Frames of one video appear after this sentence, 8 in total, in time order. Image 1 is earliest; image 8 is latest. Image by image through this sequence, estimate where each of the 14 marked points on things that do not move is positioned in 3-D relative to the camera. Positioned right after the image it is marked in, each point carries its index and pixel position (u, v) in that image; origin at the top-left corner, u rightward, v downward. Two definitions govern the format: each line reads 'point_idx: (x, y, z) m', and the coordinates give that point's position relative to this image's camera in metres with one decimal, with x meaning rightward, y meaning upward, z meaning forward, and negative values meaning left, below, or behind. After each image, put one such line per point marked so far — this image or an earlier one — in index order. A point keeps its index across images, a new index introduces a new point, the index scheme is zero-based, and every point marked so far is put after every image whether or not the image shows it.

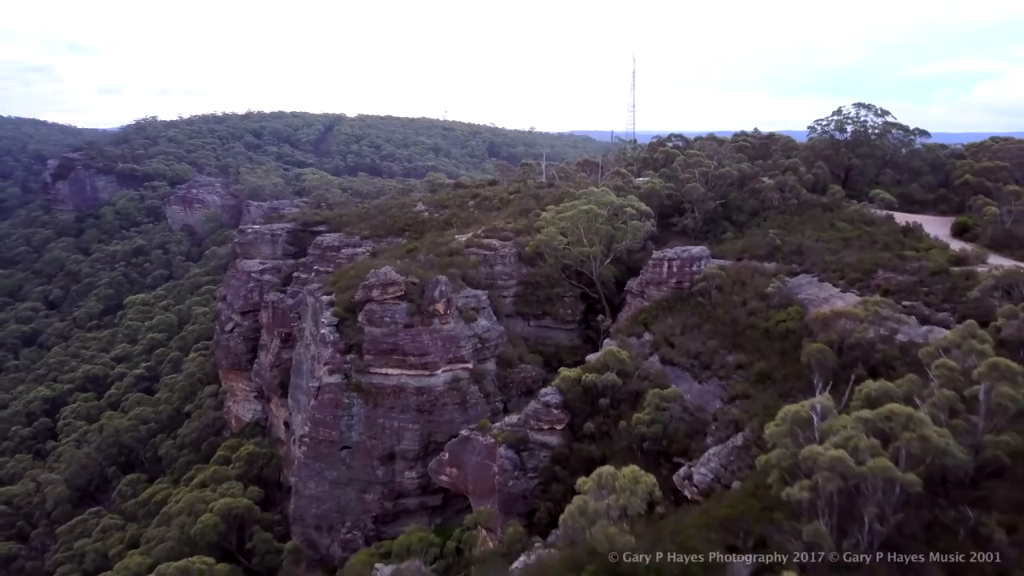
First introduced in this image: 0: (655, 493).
0: (+1.9, -2.7, +11.9) m
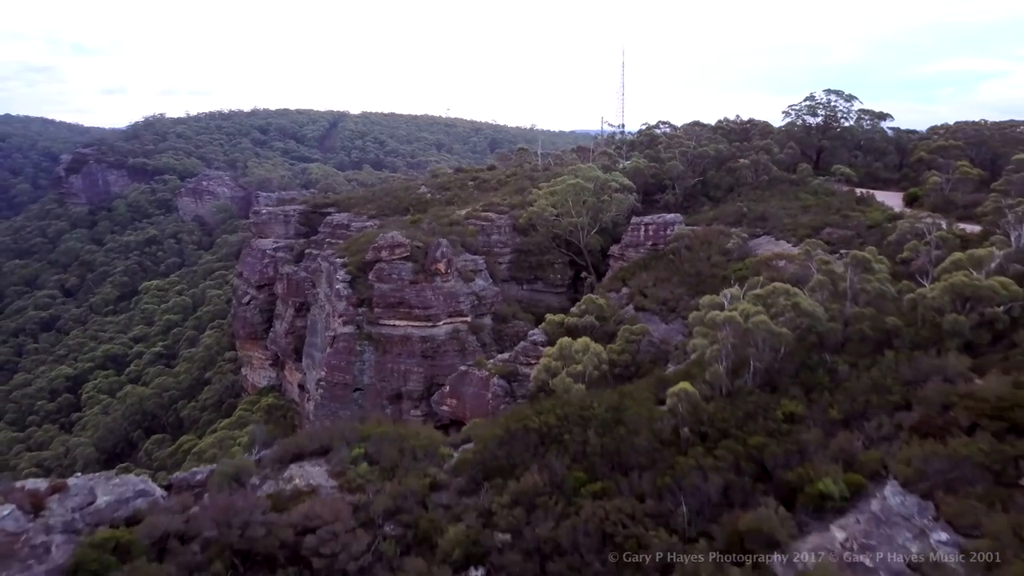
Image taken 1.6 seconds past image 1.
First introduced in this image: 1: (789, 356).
0: (+1.6, -1.2, +15.4) m
1: (+4.5, -0.9, +13.2) m
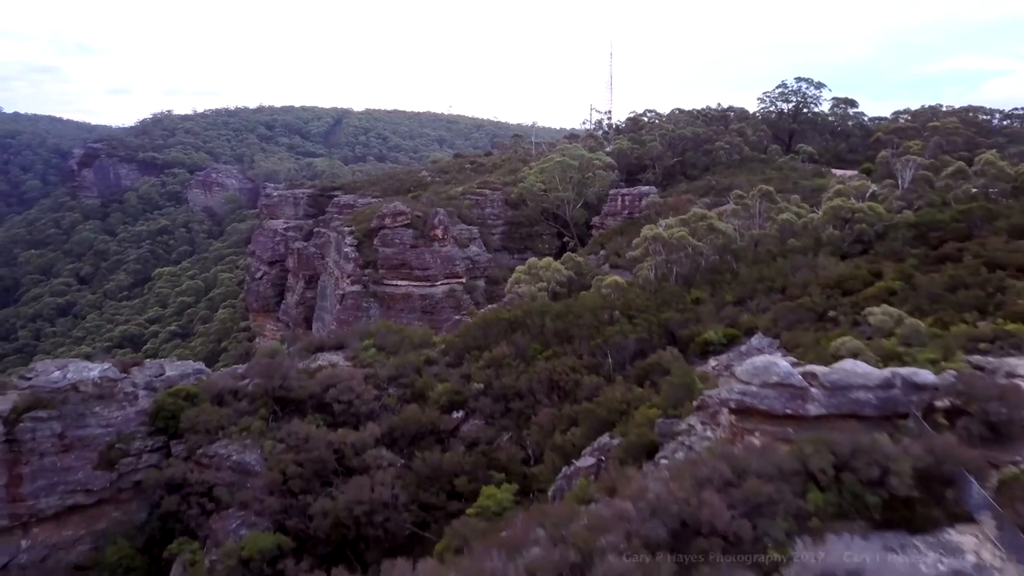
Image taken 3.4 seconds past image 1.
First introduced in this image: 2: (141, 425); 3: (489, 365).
0: (+1.1, +0.3, +19.0) m
1: (+4.0, +0.7, +16.8) m
2: (-6.5, -2.4, +14.4) m
3: (-0.4, -1.4, +15.1) m
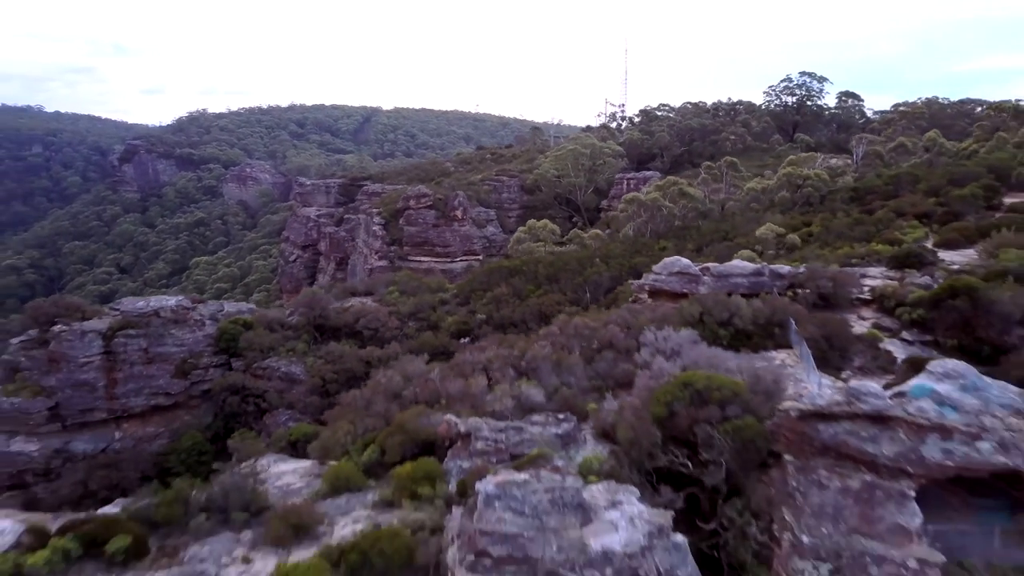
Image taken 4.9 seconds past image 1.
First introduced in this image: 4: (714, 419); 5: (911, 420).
0: (+1.2, +1.4, +22.1) m
1: (+4.1, +1.8, +19.8) m
2: (-6.6, -1.2, +17.7) m
3: (-0.5, -0.3, +18.3) m
4: (+1.5, -1.0, +6.2) m
5: (+2.7, -0.9, +5.5) m
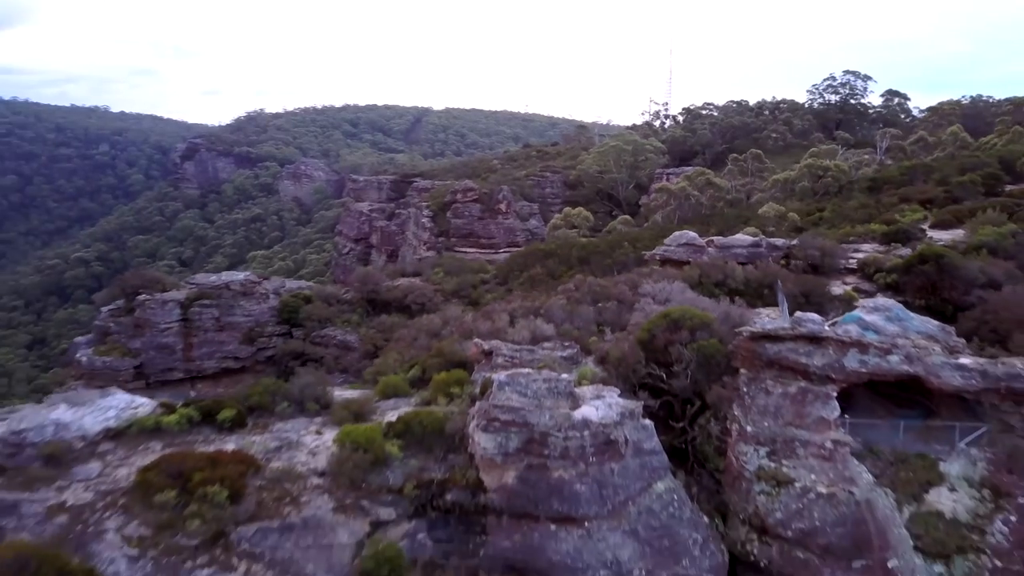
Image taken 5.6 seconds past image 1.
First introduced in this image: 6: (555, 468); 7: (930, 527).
0: (+2.3, +1.9, +23.6) m
1: (+5.0, +2.2, +21.1) m
2: (-5.8, -0.7, +19.7) m
3: (+0.4, +0.2, +19.9) m
4: (+1.6, -0.5, +7.7) m
5: (+2.8, -0.4, +6.9) m
6: (+0.3, -1.3, +5.9) m
7: (+3.2, -1.8, +6.3) m
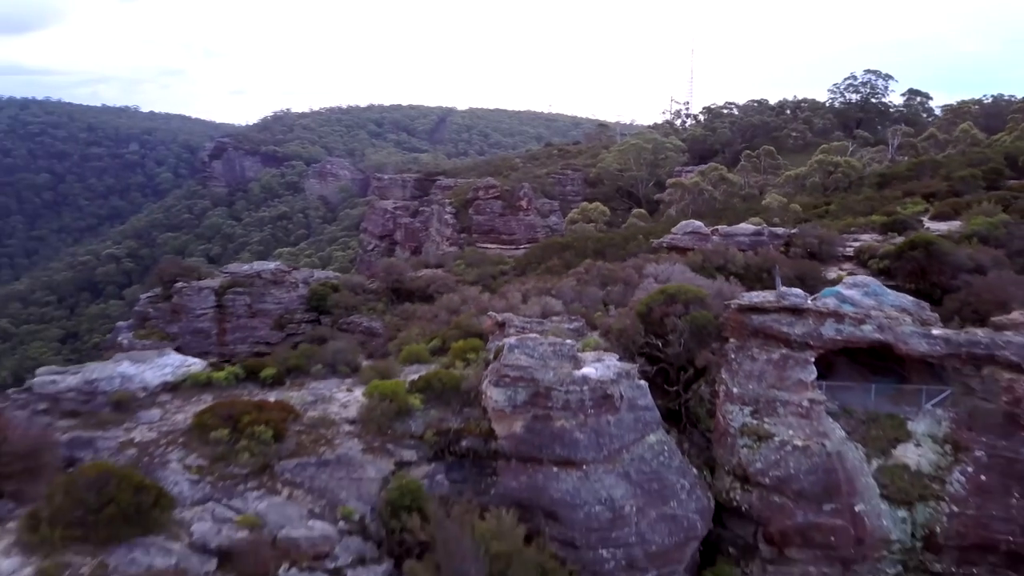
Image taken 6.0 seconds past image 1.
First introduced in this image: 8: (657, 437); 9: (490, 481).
0: (+2.9, +2.1, +24.3) m
1: (+5.5, +2.4, +21.7) m
2: (-5.3, -0.4, +20.6) m
3: (+0.8, +0.4, +20.7) m
4: (+1.7, -0.3, +8.5) m
5: (+2.9, -0.2, +7.6) m
6: (+0.4, -1.1, +6.7) m
7: (+3.3, -1.6, +7.0) m
8: (+1.3, -1.3, +7.1) m
9: (-0.2, -1.6, +6.7) m
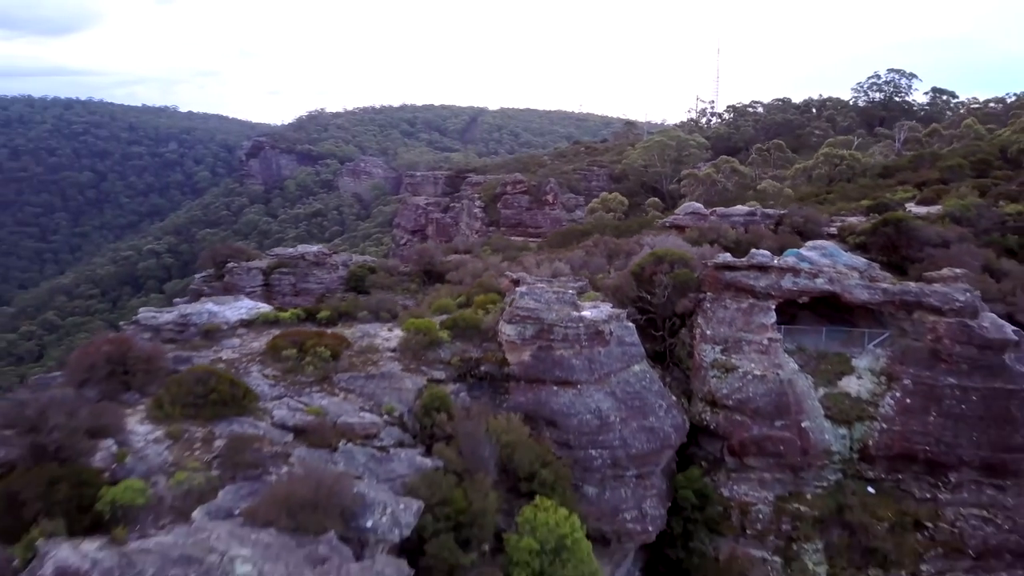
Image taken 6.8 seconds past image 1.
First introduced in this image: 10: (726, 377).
0: (+3.6, +2.6, +25.8) m
1: (+6.2, +2.8, +23.1) m
2: (-4.7, +0.1, +22.4) m
3: (+1.5, +0.9, +22.2) m
4: (+1.9, +0.2, +10.0) m
5: (+3.0, +0.2, +9.1) m
6: (+0.5, -0.6, +8.3) m
7: (+3.4, -1.2, +8.5) m
8: (+1.4, -0.8, +8.7) m
9: (-0.1, -1.1, +8.3) m
10: (+2.2, -0.9, +8.6) m
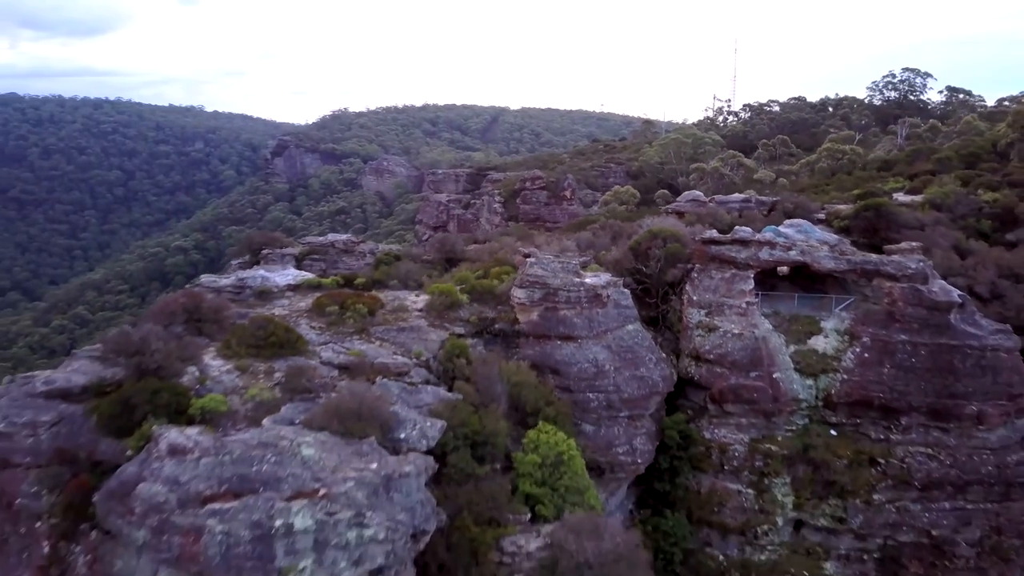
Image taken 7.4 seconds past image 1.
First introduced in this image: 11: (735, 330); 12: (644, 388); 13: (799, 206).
0: (+4.2, +2.9, +27.0) m
1: (+6.7, +3.2, +24.3) m
2: (-4.2, +0.5, +23.9) m
3: (+1.9, +1.2, +23.5) m
4: (+2.1, +0.6, +11.3) m
5: (+3.1, +0.6, +10.4) m
6: (+0.6, -0.2, +9.6) m
7: (+3.5, -0.8, +9.7) m
8: (+1.5, -0.5, +9.9) m
9: (0.0, -0.7, +9.6) m
10: (+2.4, -0.6, +9.9) m
11: (+2.7, -0.5, +9.8) m
12: (+1.5, -1.1, +9.4) m
13: (+5.3, +1.5, +15.1) m
